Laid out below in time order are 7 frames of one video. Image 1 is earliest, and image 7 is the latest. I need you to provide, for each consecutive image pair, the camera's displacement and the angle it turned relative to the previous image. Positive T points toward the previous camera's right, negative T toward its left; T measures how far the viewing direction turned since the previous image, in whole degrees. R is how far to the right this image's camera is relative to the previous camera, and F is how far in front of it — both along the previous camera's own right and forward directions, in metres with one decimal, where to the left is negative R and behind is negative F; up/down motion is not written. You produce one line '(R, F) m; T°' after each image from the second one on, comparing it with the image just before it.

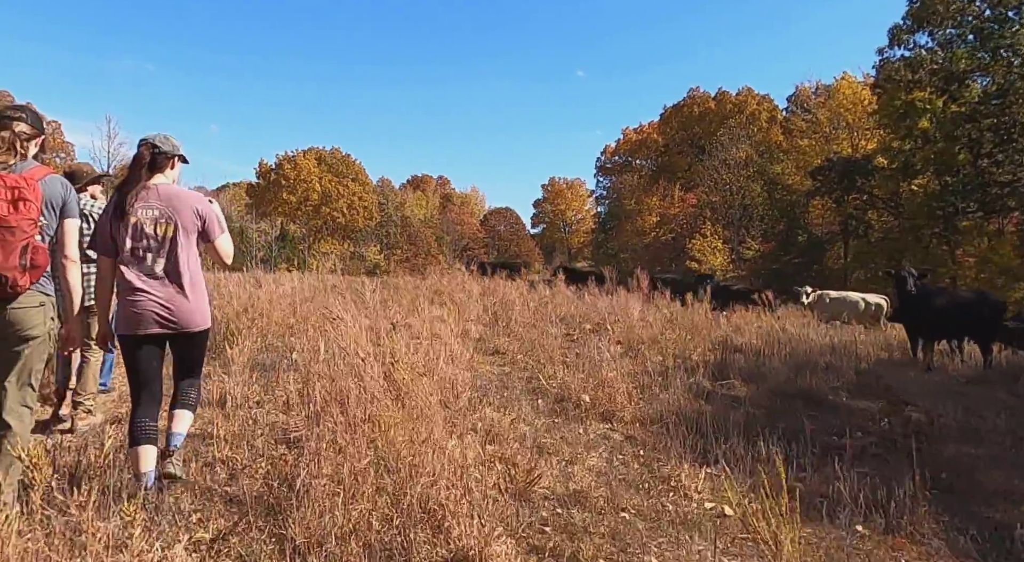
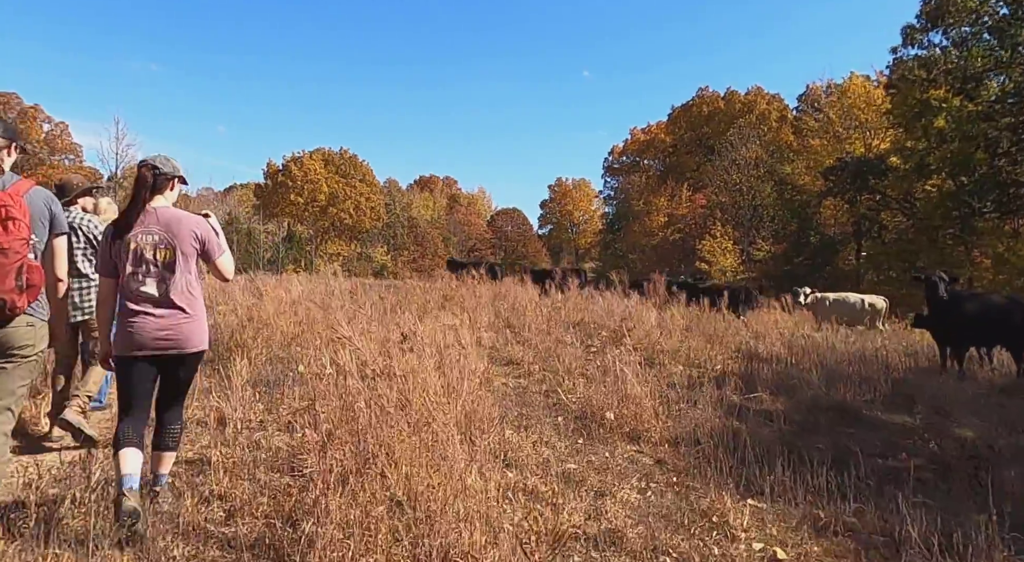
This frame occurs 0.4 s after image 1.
(-0.1, +0.3) m; -1°
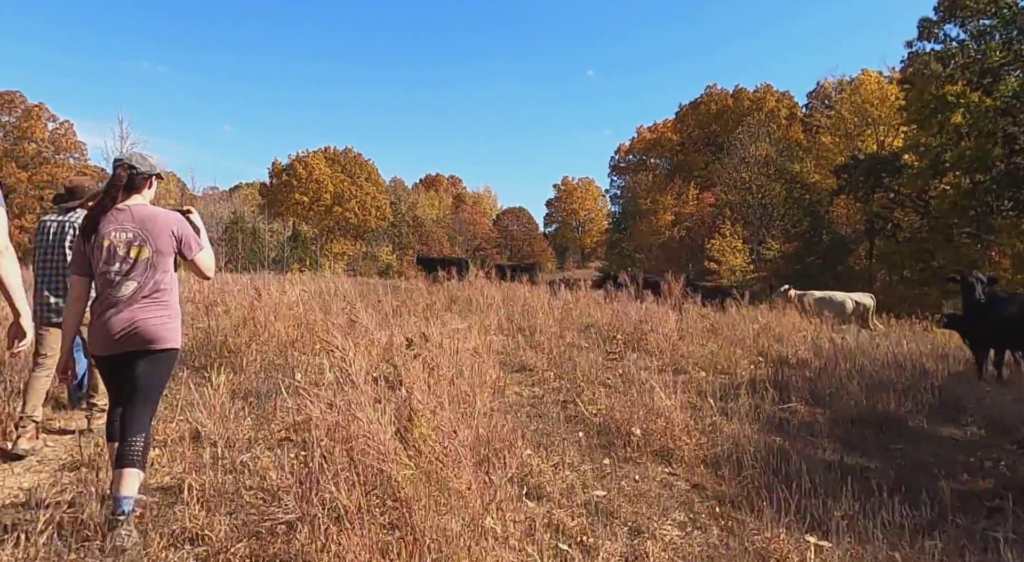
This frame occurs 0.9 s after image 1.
(-0.1, +0.4) m; 0°
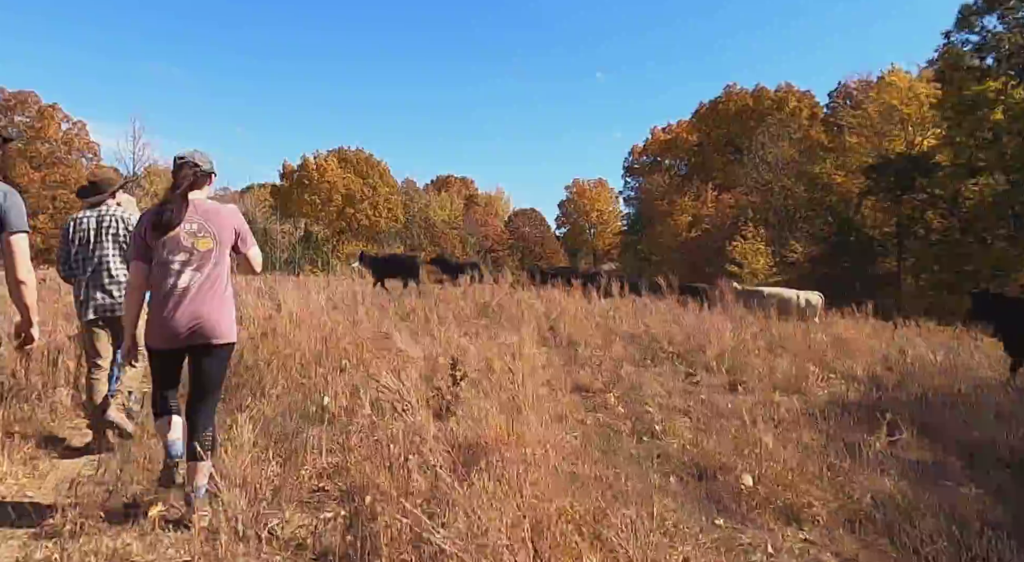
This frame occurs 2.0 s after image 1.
(-0.3, +0.7) m; -1°
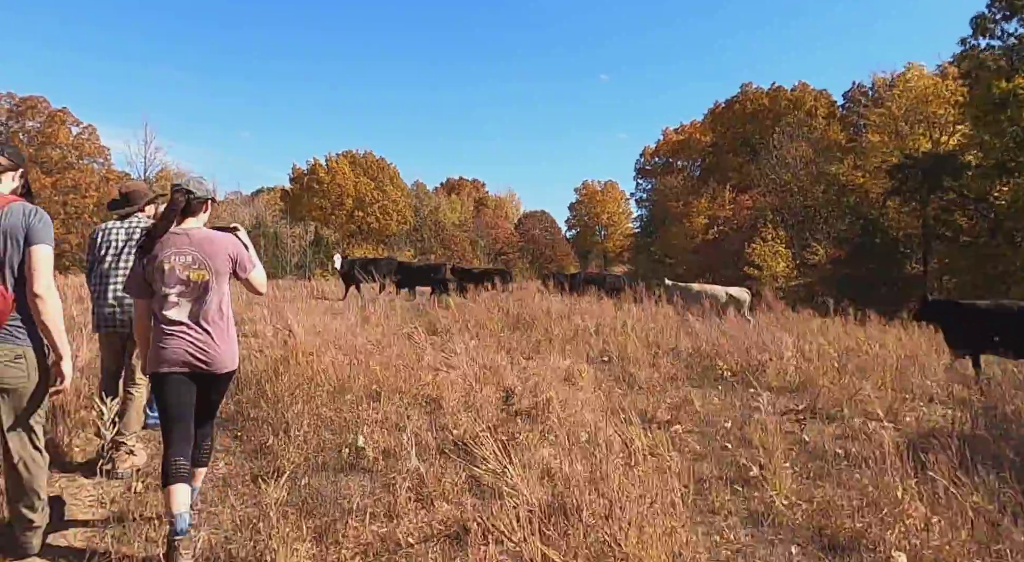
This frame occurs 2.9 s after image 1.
(-0.3, +0.6) m; -1°
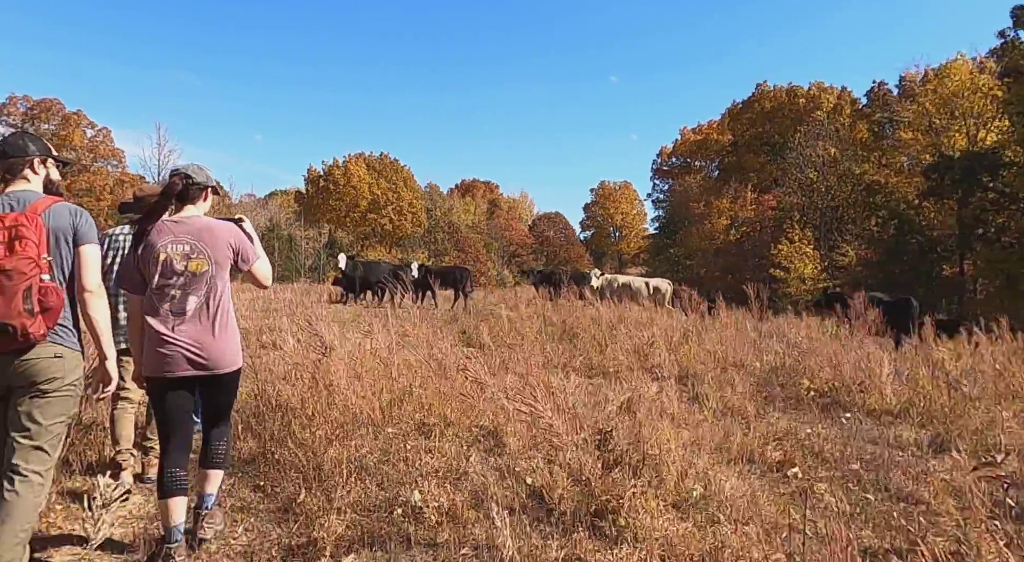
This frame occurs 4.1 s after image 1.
(-0.4, +0.8) m; -1°
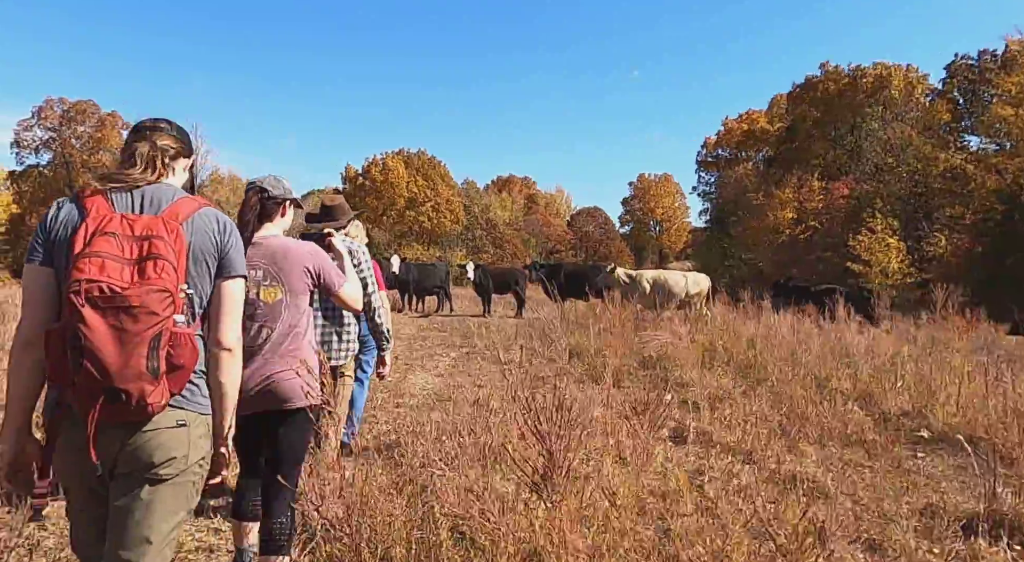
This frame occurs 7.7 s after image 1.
(-1.0, +2.2) m; -3°
